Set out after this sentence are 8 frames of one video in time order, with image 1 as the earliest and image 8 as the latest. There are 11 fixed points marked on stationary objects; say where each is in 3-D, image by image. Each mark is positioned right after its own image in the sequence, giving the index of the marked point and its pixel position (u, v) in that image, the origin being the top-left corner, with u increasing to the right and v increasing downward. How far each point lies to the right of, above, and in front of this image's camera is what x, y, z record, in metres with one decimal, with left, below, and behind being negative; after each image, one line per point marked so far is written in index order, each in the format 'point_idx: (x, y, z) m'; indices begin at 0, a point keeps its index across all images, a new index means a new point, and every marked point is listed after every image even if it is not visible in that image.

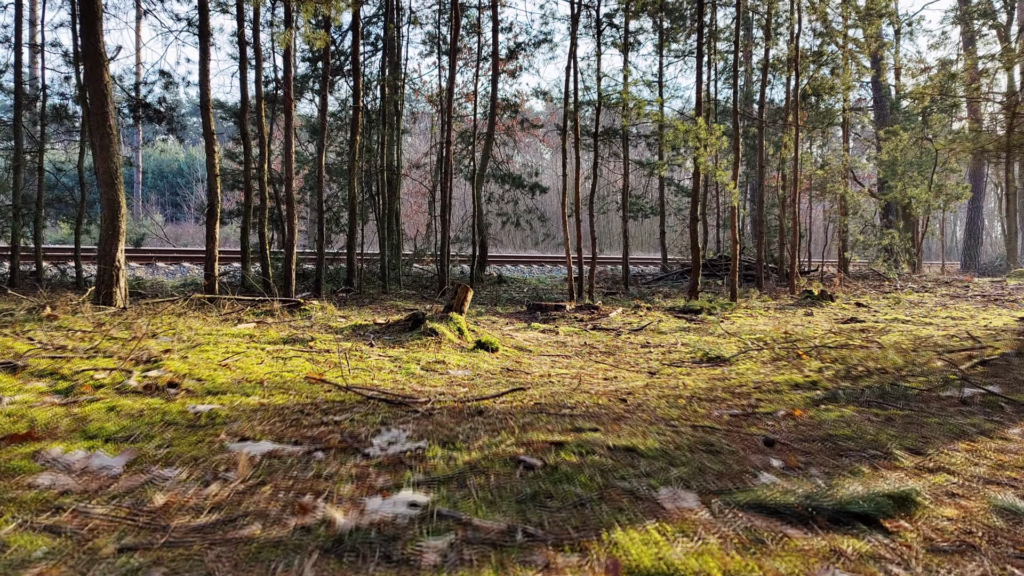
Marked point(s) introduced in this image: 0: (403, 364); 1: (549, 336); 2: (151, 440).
0: (-0.5, -0.4, +4.8) m
1: (+0.3, -0.4, +7.6) m
2: (-0.7, -0.3, +2.1) m
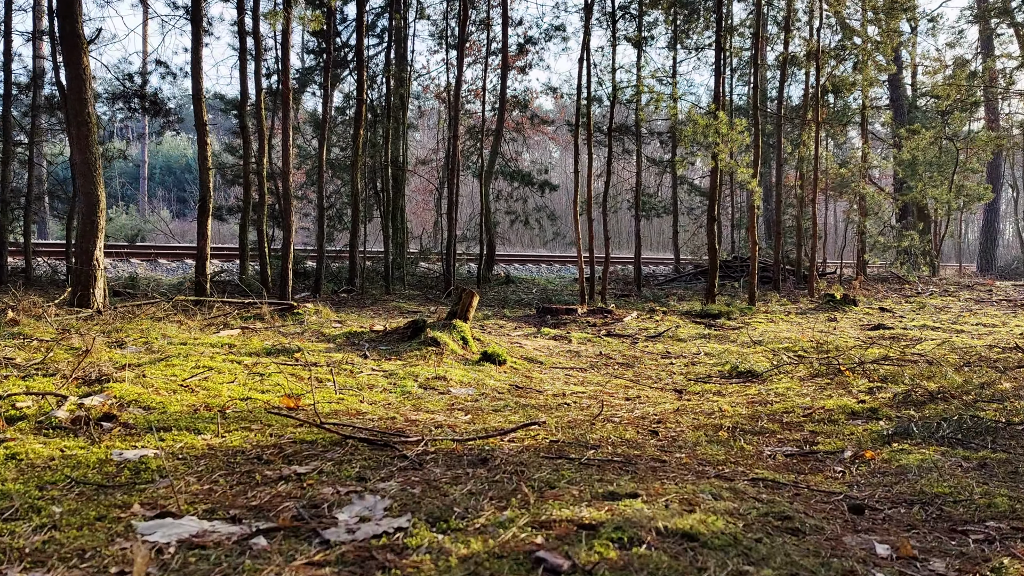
0: (-0.5, -0.4, +4.2) m
1: (+0.3, -0.4, +7.0) m
2: (-0.7, -0.3, +1.5) m
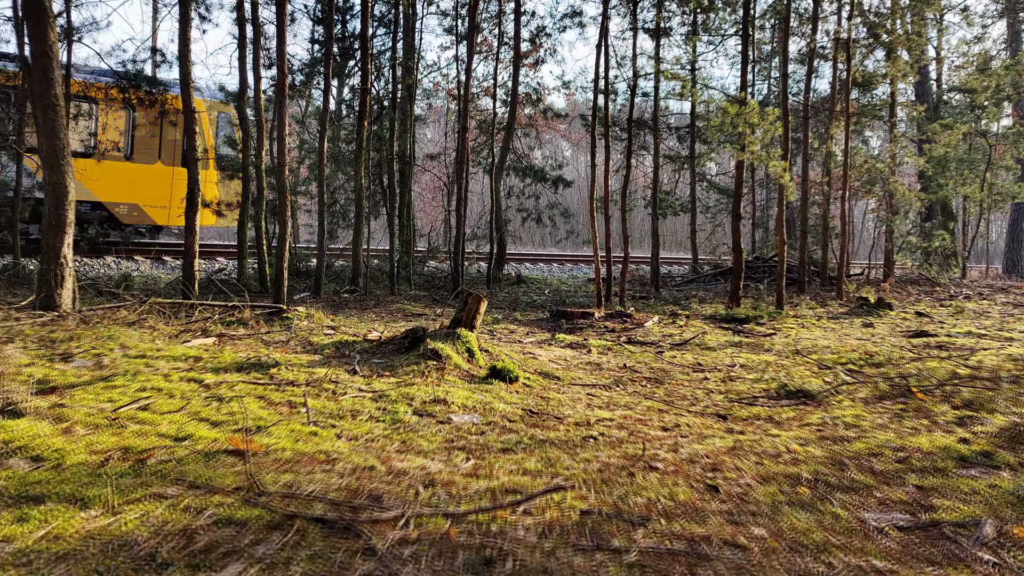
0: (-0.4, -0.4, +3.5) m
1: (+0.4, -0.4, +6.3) m
2: (-0.7, -0.4, +0.8) m
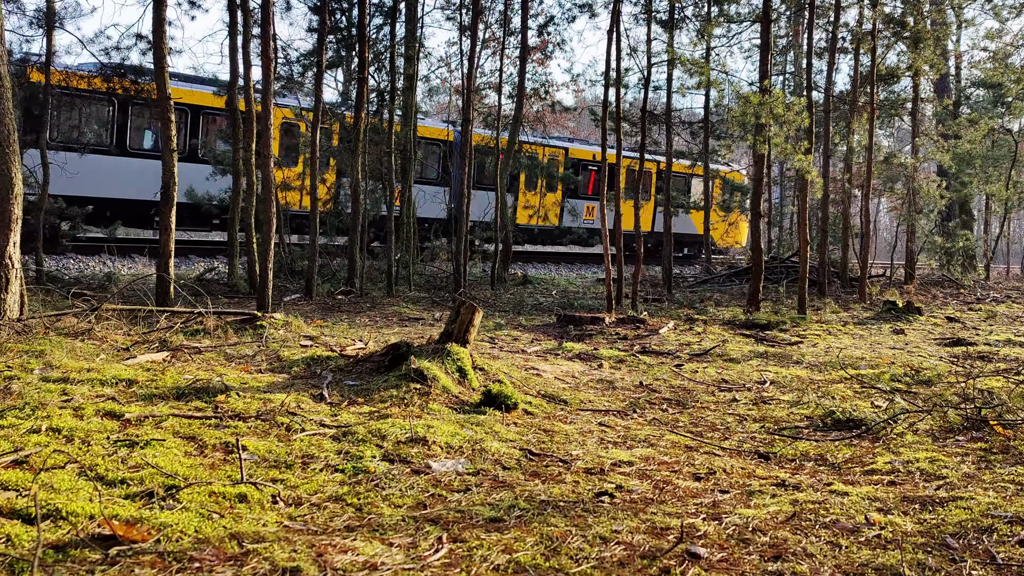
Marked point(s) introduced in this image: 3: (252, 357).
0: (-0.4, -0.4, +2.8) m
1: (+0.4, -0.4, +5.6) m
2: (-0.7, -0.4, +0.1) m
3: (-1.2, -0.3, +4.6) m
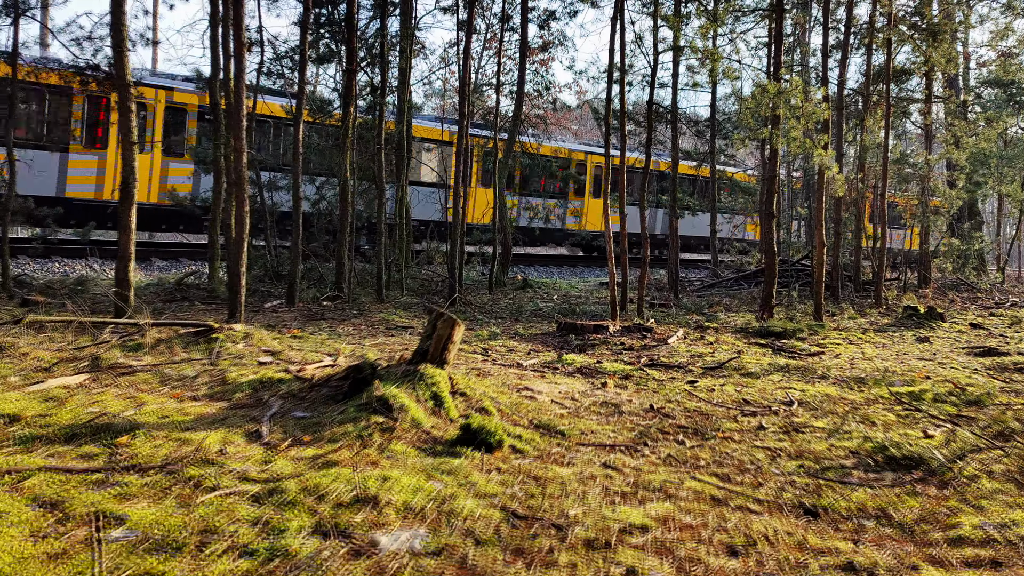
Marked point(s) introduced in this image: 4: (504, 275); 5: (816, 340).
0: (-0.5, -0.5, +2.1) m
1: (+0.4, -0.5, +4.9) m
2: (-0.8, -0.4, -0.6) m
3: (-1.2, -0.3, +3.9) m
4: (-0.1, +0.2, +15.8) m
5: (+2.6, -0.4, +8.8) m
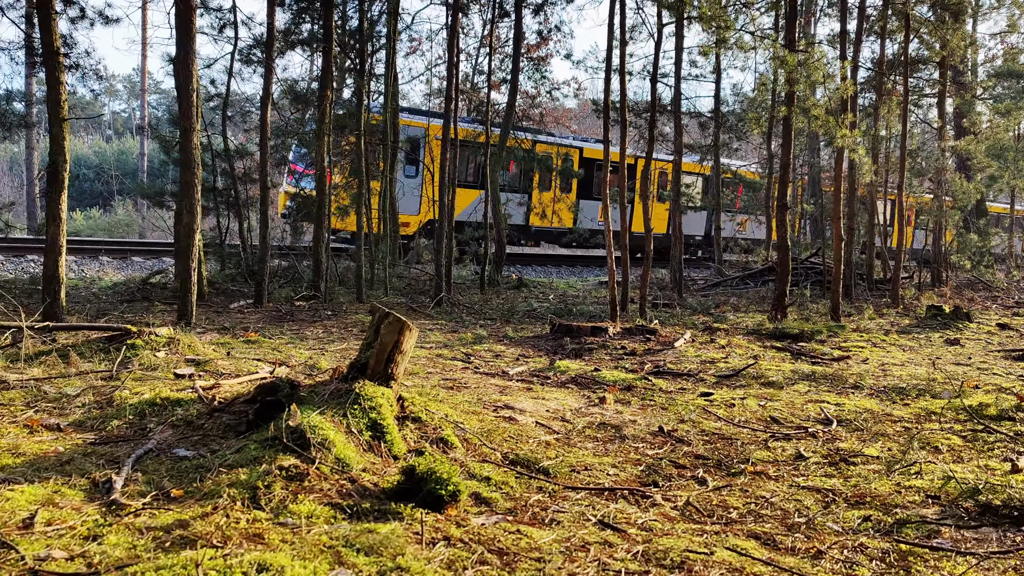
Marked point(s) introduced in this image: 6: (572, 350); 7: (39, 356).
0: (-0.6, -0.5, +1.3) m
1: (+0.3, -0.5, +4.0) m
2: (-0.9, -0.4, -1.4) m
3: (-1.3, -0.3, +3.0) m
4: (-0.2, +0.2, +15.0) m
5: (+2.5, -0.4, +8.0) m
6: (+0.4, -0.4, +6.7) m
7: (-1.7, -0.2, +3.8) m
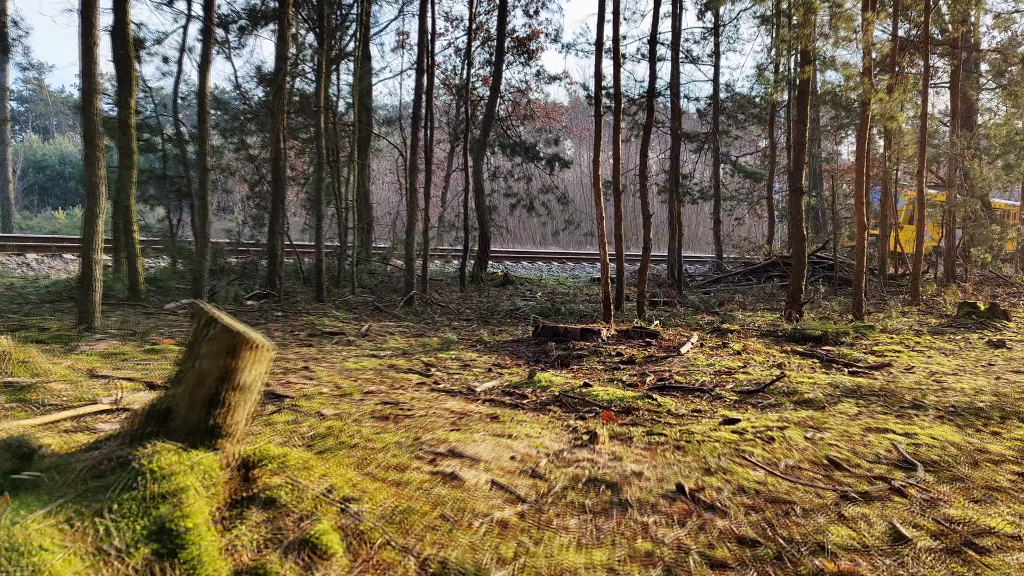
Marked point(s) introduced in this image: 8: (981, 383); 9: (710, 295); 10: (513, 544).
0: (-0.7, -0.4, +0.1) m
1: (+0.2, -0.4, +2.9) m
2: (-1.0, -0.4, -2.6) m
3: (-1.4, -0.3, +1.8) m
4: (-0.4, +0.2, +13.8) m
5: (+2.4, -0.4, +6.8) m
6: (+0.2, -0.4, +5.5) m
7: (-1.9, -0.2, +2.6) m
8: (+2.3, -0.5, +5.1) m
9: (+2.3, -0.1, +11.9) m
10: (0.0, -0.5, +1.9) m
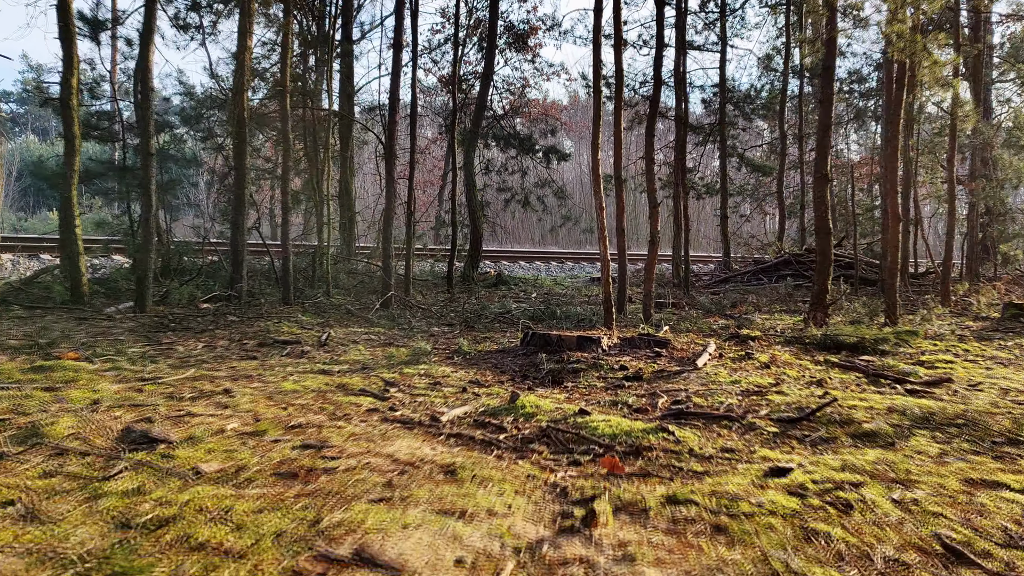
0: (-0.8, -0.4, -0.9) m
1: (+0.1, -0.4, +1.9) m
2: (-1.1, -0.4, -3.6) m
3: (-1.5, -0.3, +0.9) m
4: (-0.5, +0.2, +12.8) m
5: (+2.3, -0.4, +5.8) m
6: (+0.1, -0.4, +4.5) m
7: (-2.0, -0.2, +1.6) m
8: (+2.2, -0.5, +4.2) m
9: (+2.2, -0.1, +10.9) m
10: (-0.1, -0.5, +0.9) m
